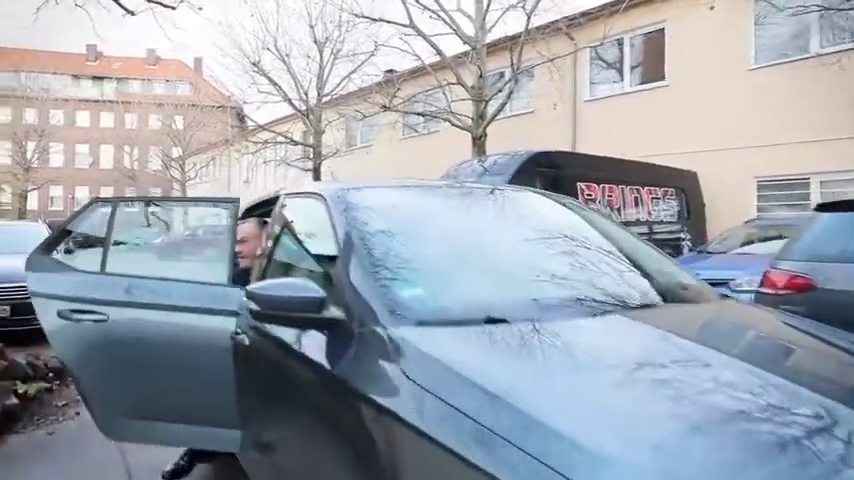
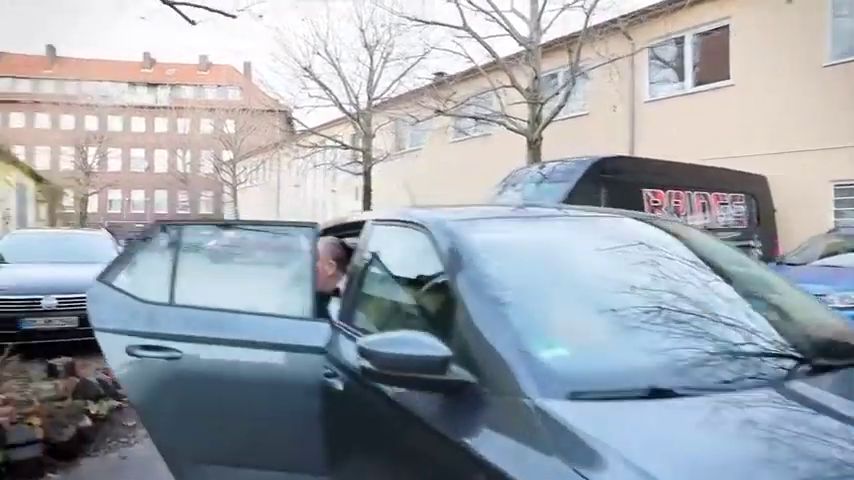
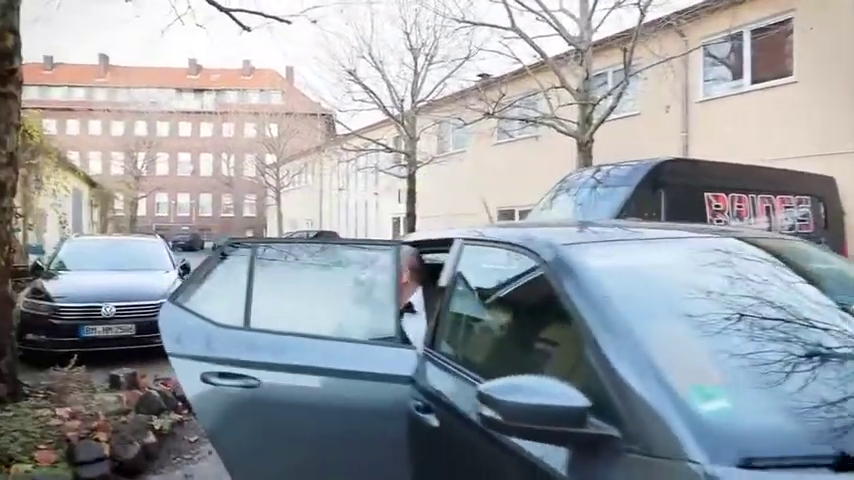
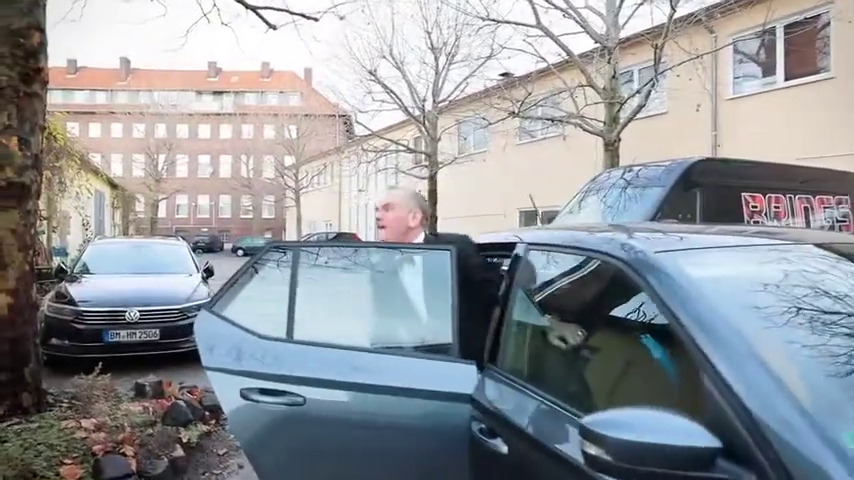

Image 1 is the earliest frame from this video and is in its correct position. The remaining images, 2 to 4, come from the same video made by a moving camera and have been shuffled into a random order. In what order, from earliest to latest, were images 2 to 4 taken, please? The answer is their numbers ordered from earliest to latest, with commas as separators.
2, 3, 4
